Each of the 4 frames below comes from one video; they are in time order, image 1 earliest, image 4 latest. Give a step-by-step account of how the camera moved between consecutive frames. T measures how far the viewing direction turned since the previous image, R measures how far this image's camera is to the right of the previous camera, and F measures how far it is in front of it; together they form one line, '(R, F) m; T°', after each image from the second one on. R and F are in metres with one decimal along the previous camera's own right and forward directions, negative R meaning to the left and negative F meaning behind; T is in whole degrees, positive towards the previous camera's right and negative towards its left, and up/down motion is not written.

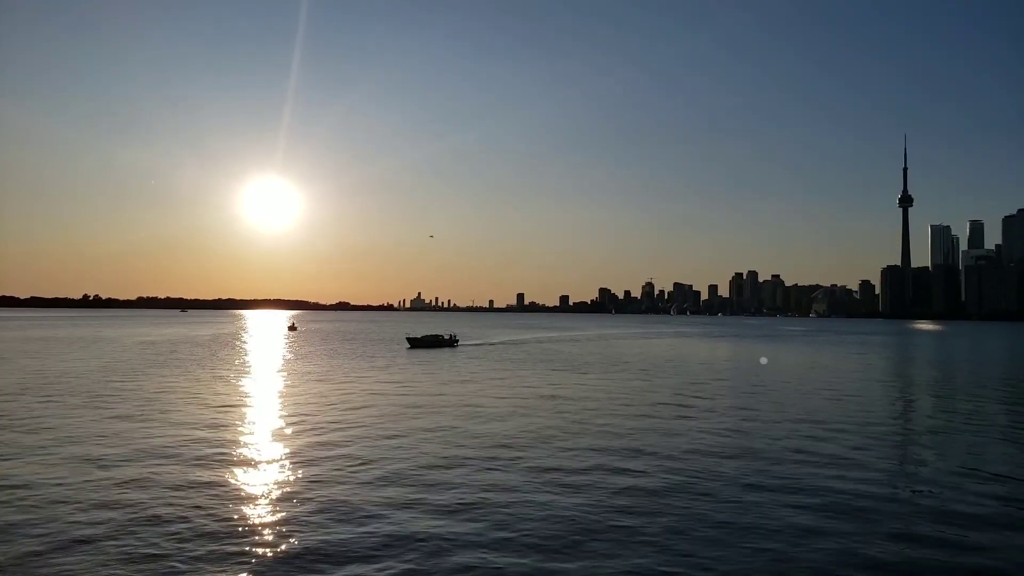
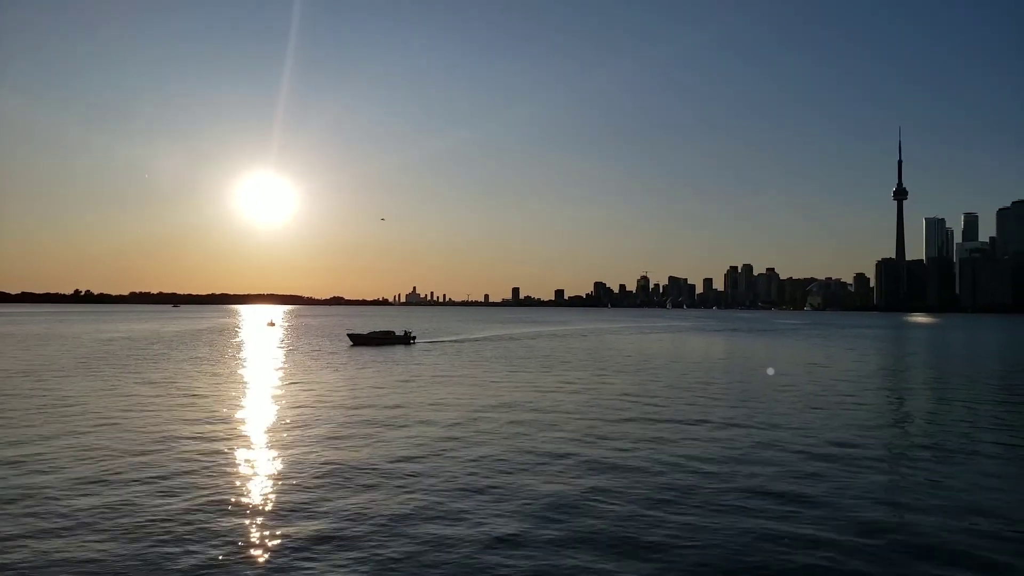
(+0.6, +1.9) m; 0°
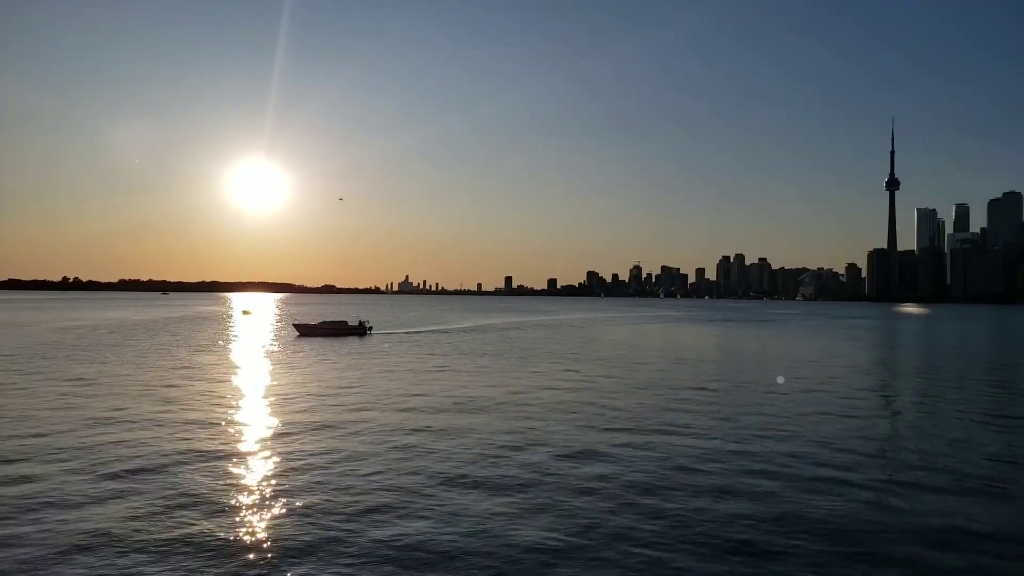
(+0.4, +1.5) m; +1°
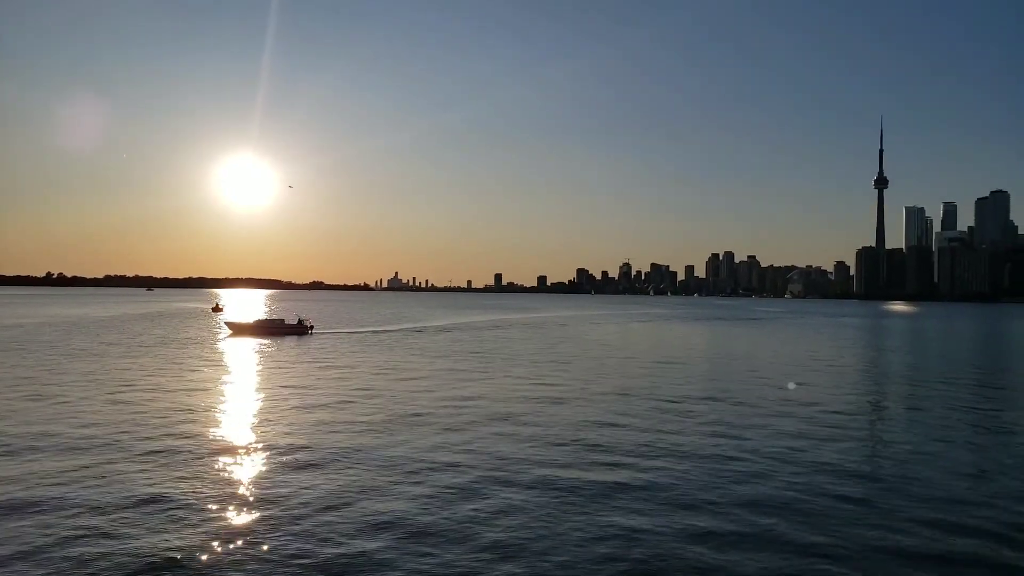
(+0.4, +1.5) m; +1°
